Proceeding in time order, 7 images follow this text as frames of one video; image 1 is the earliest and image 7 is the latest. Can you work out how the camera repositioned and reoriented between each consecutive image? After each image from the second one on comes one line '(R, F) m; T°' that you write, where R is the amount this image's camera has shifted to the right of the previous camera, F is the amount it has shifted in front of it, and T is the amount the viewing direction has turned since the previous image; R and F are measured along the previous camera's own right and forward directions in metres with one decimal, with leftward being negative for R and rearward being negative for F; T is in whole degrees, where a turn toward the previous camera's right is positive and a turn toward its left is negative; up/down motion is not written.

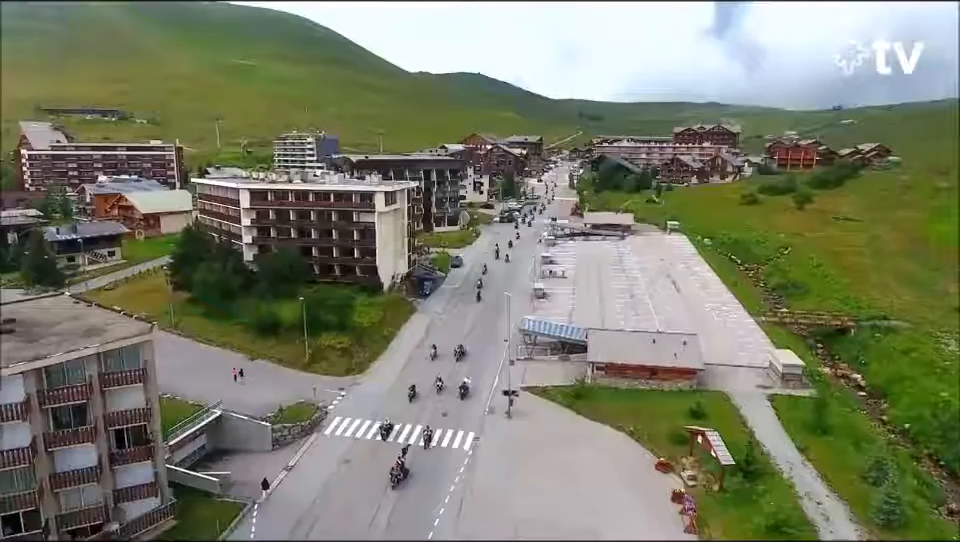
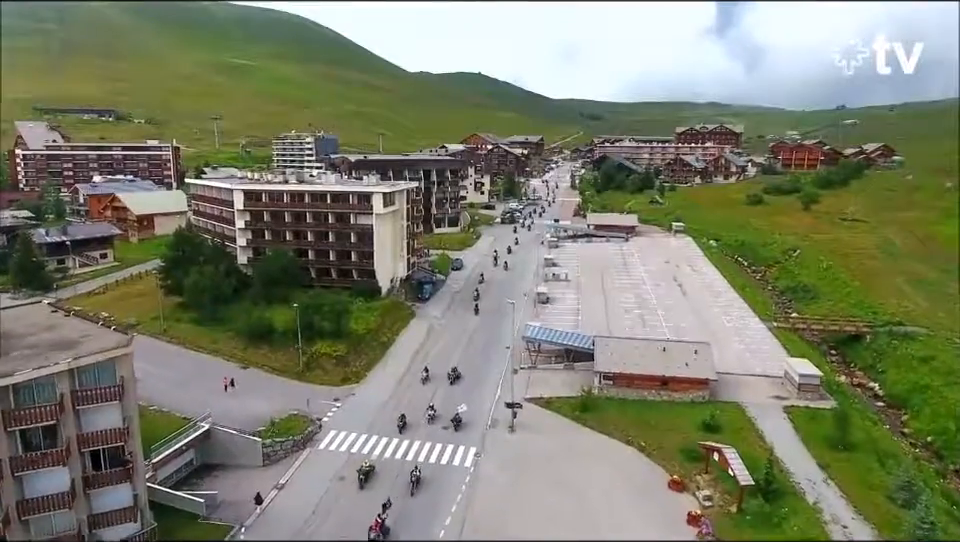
(-0.1, +1.2) m; 0°
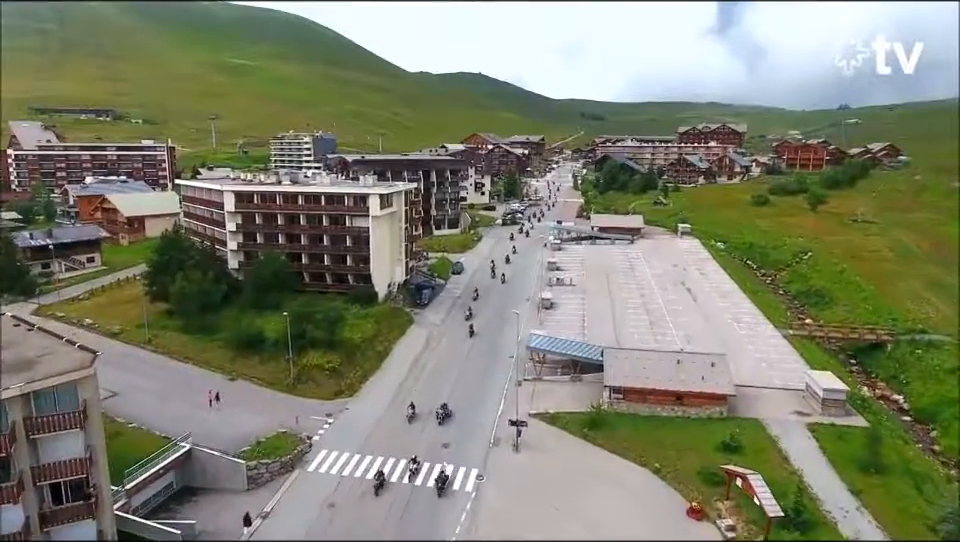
(0.0, +1.5) m; 0°
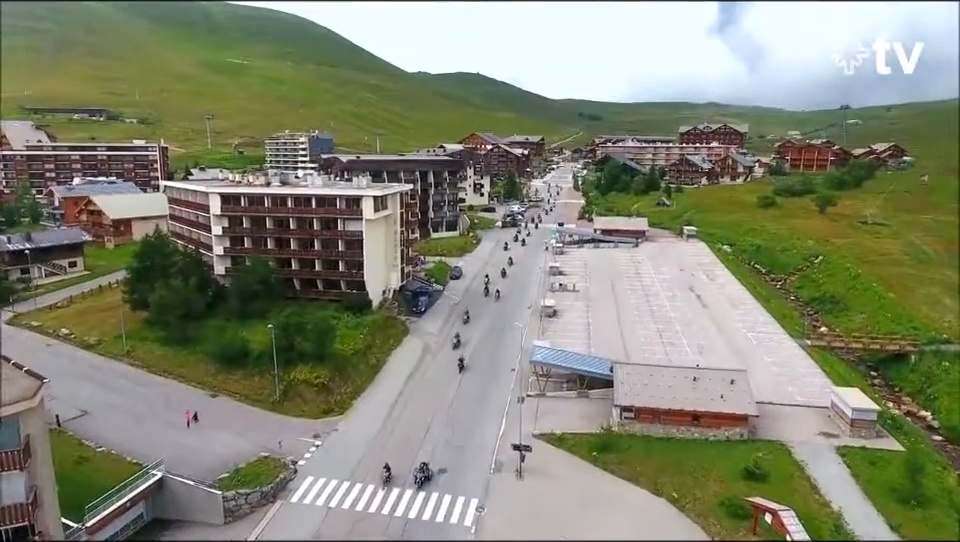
(0.0, +1.7) m; 0°
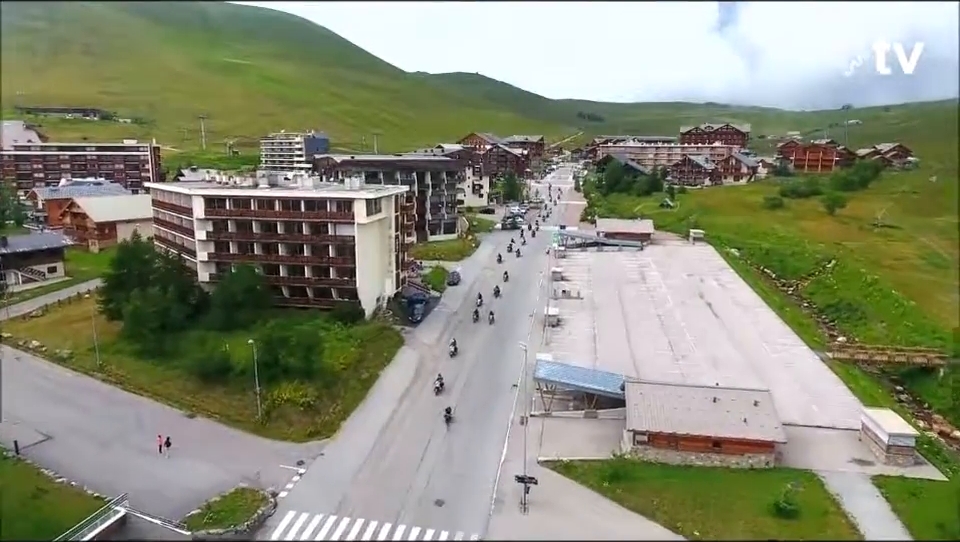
(0.0, +1.8) m; 0°
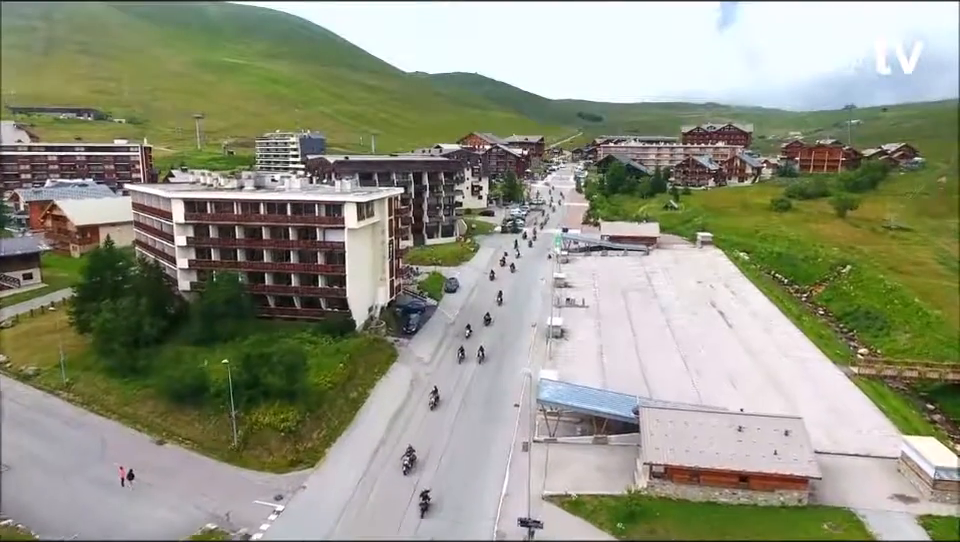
(0.0, +2.0) m; 0°
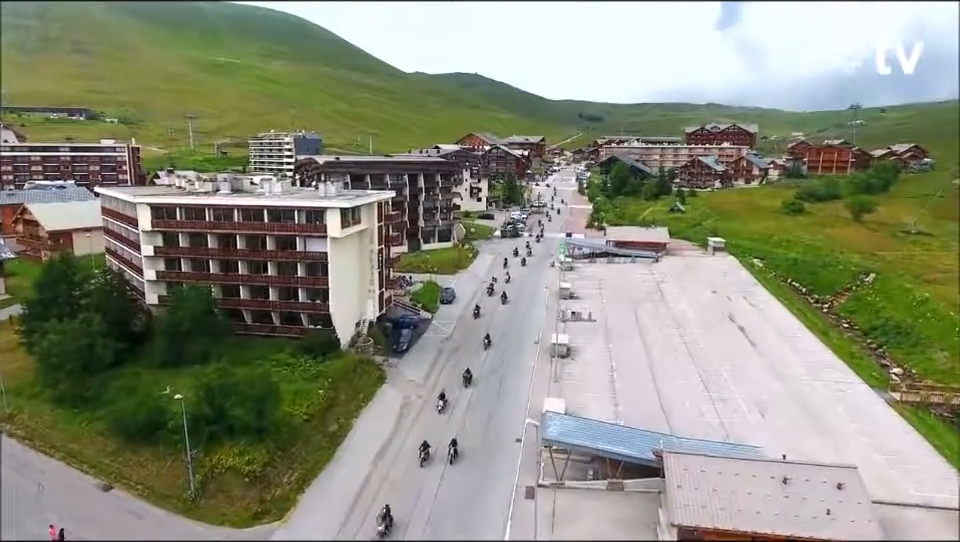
(+0.1, +2.7) m; 0°
